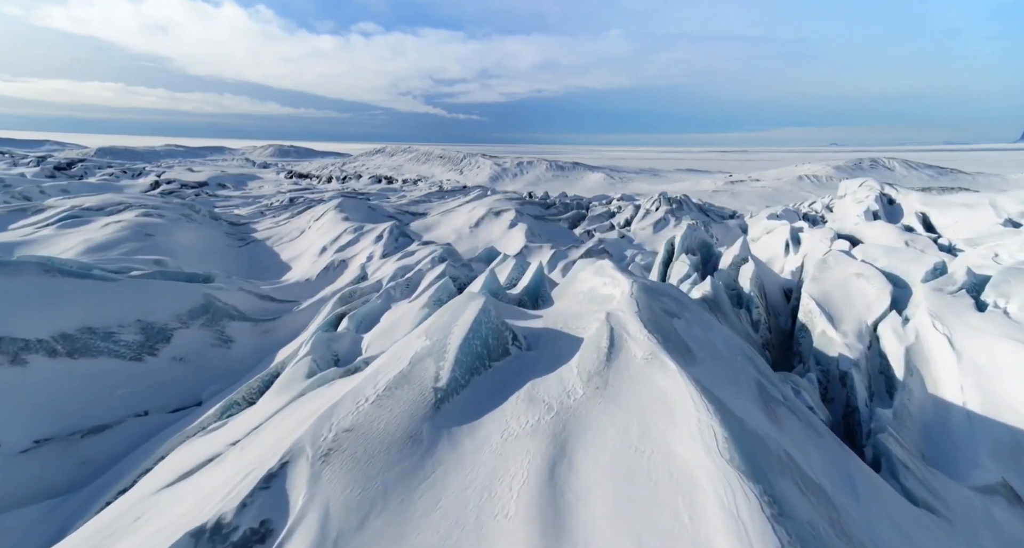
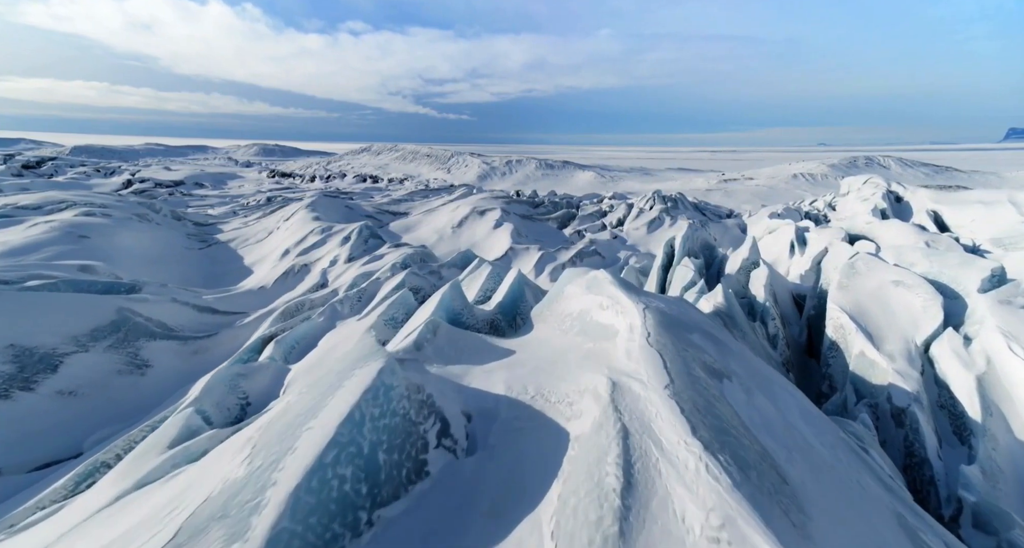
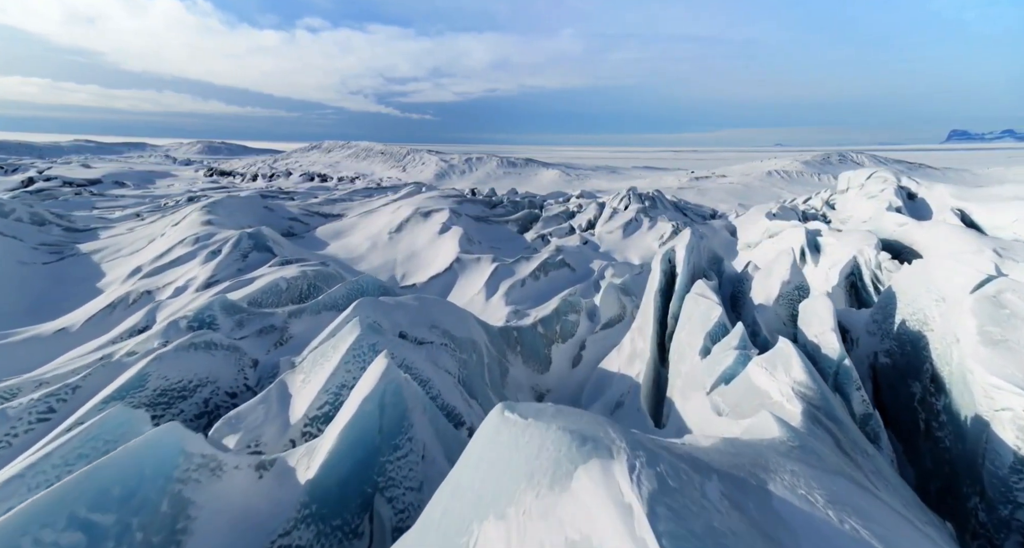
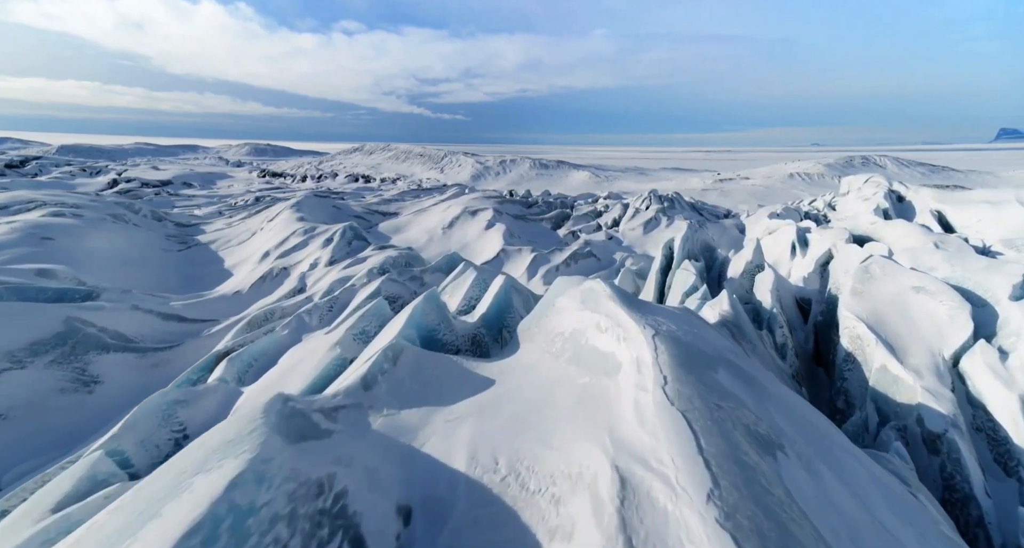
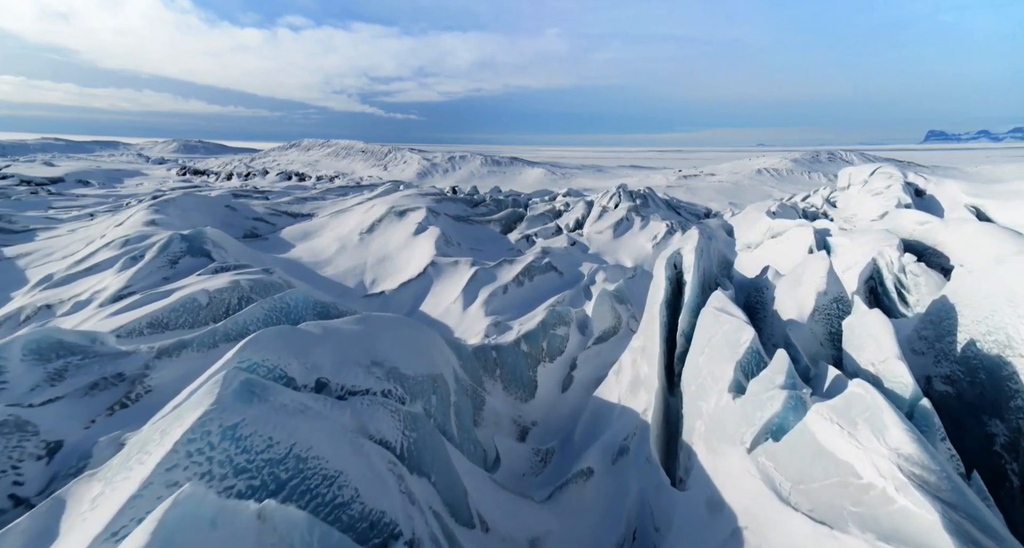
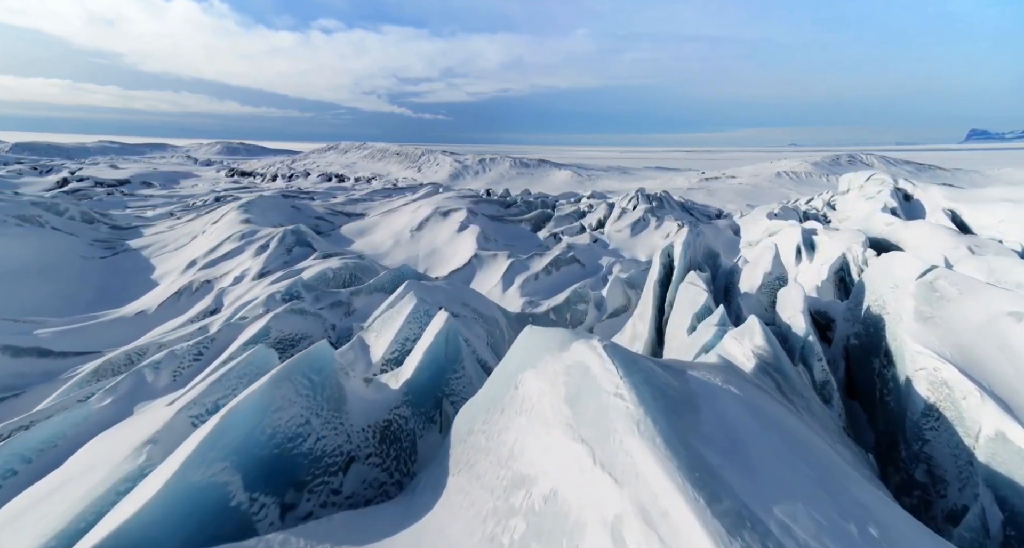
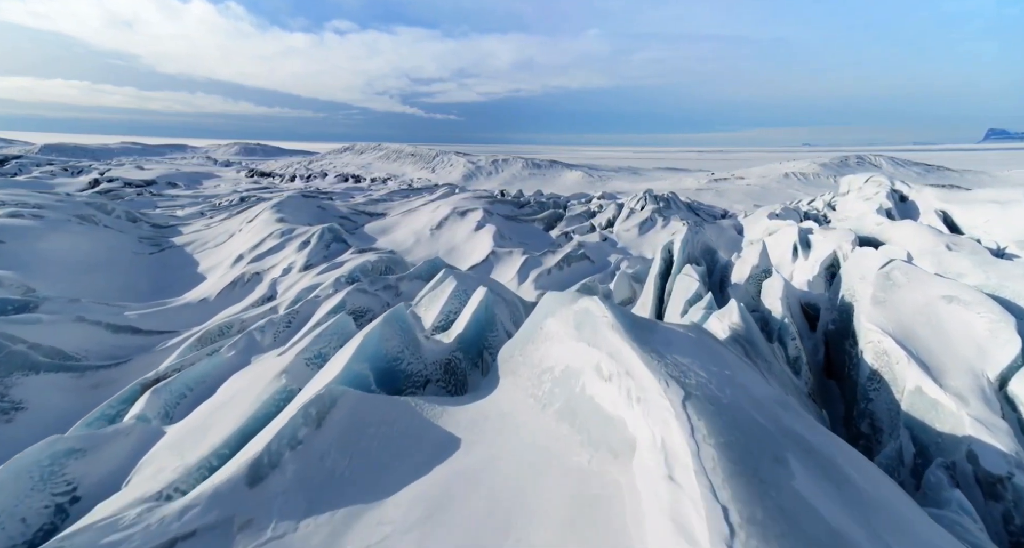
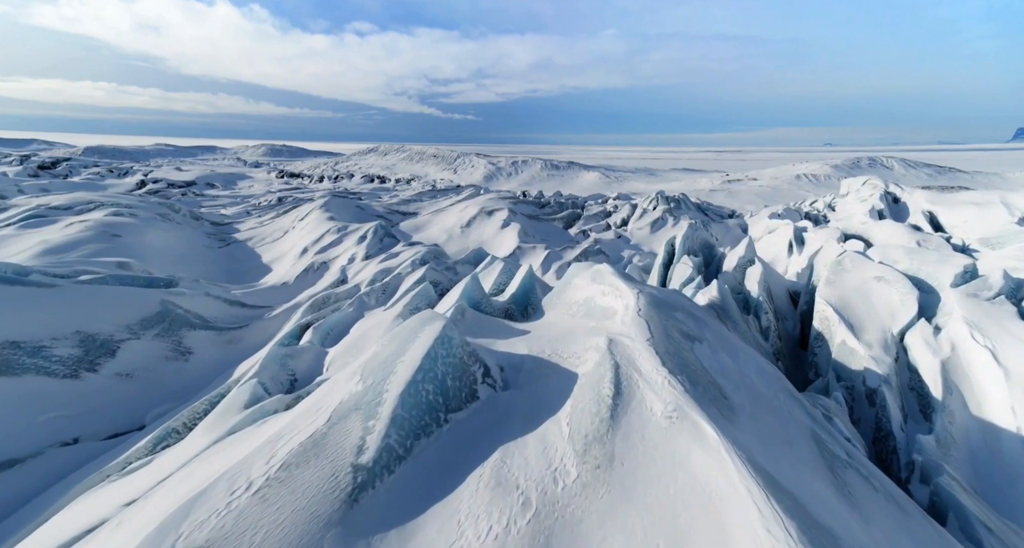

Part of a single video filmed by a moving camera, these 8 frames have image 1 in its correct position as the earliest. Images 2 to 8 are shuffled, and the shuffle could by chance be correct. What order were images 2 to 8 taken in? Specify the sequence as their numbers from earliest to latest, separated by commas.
8, 2, 4, 7, 6, 3, 5
